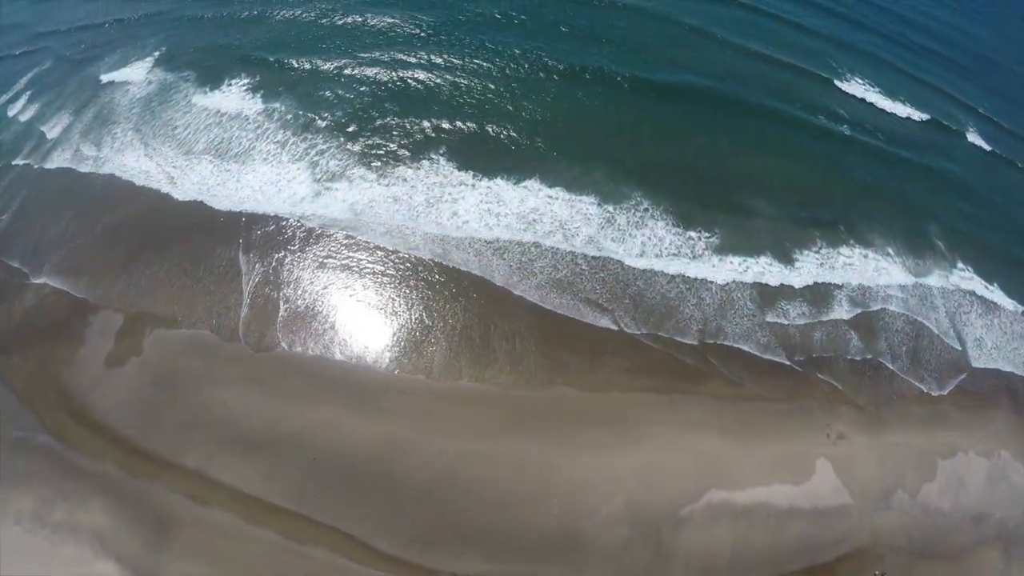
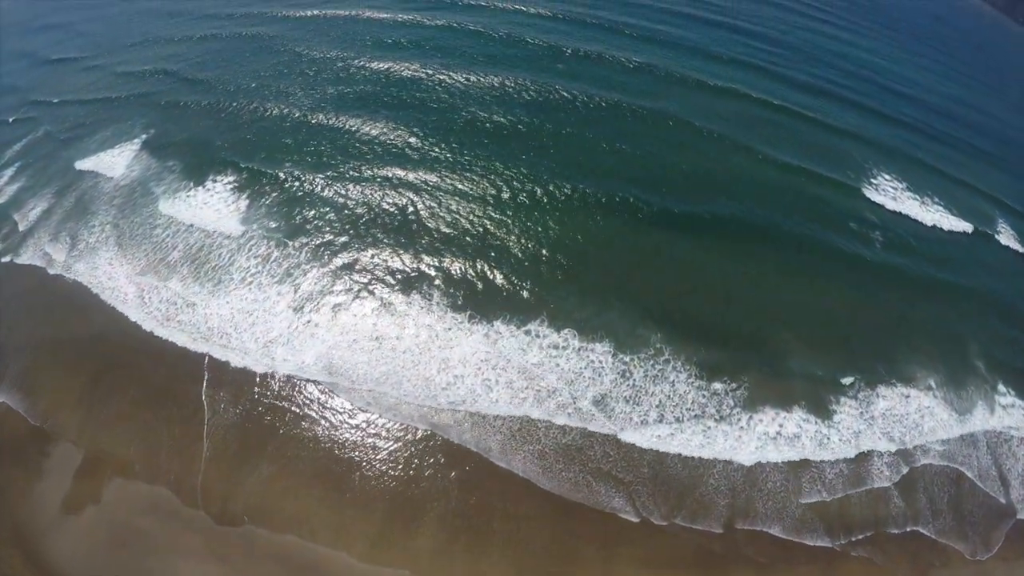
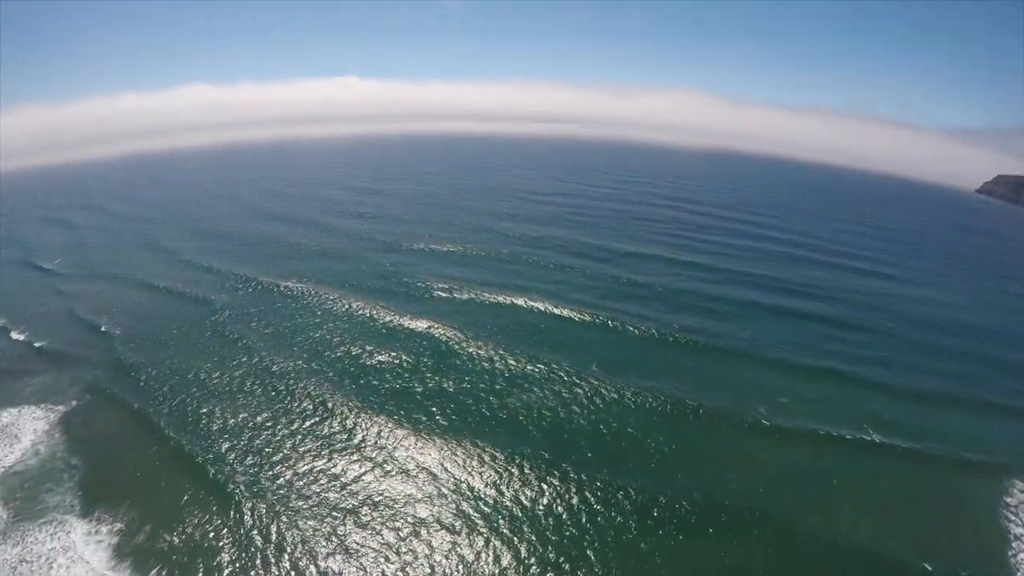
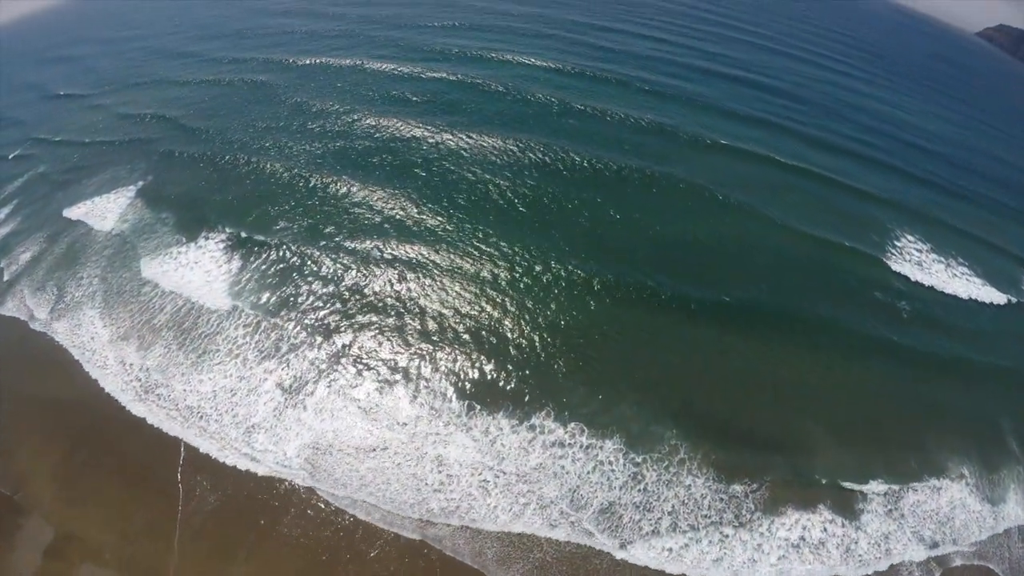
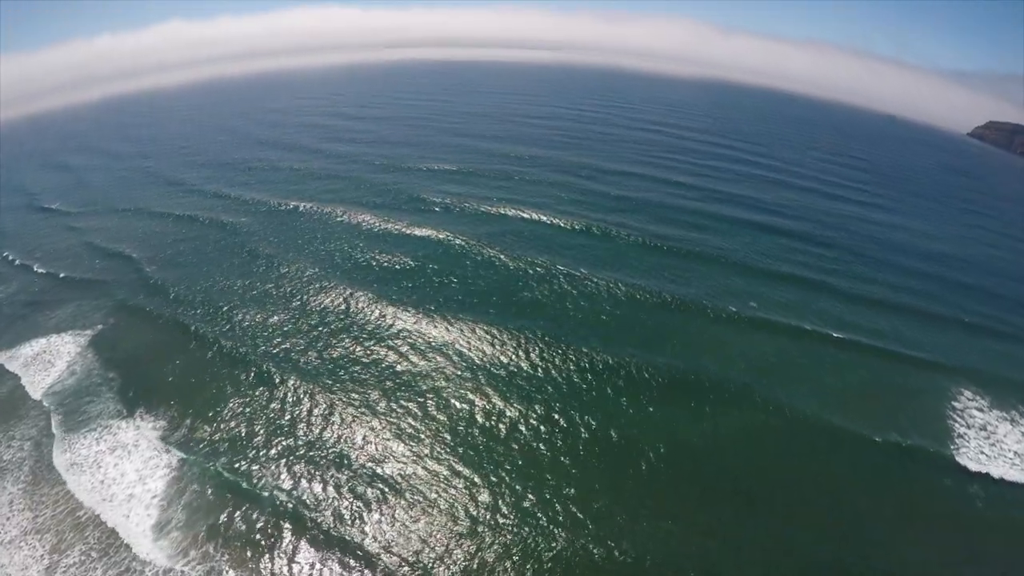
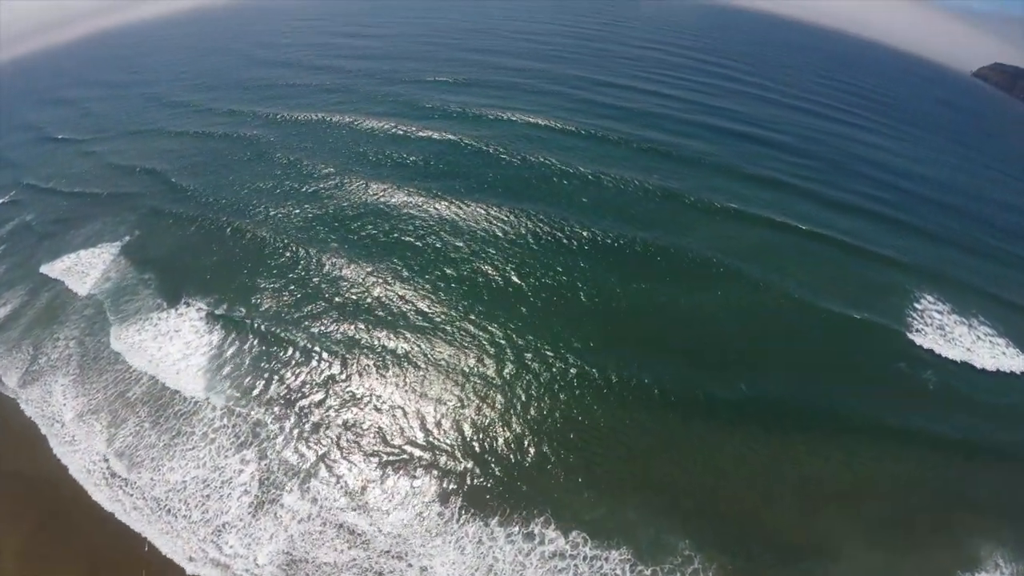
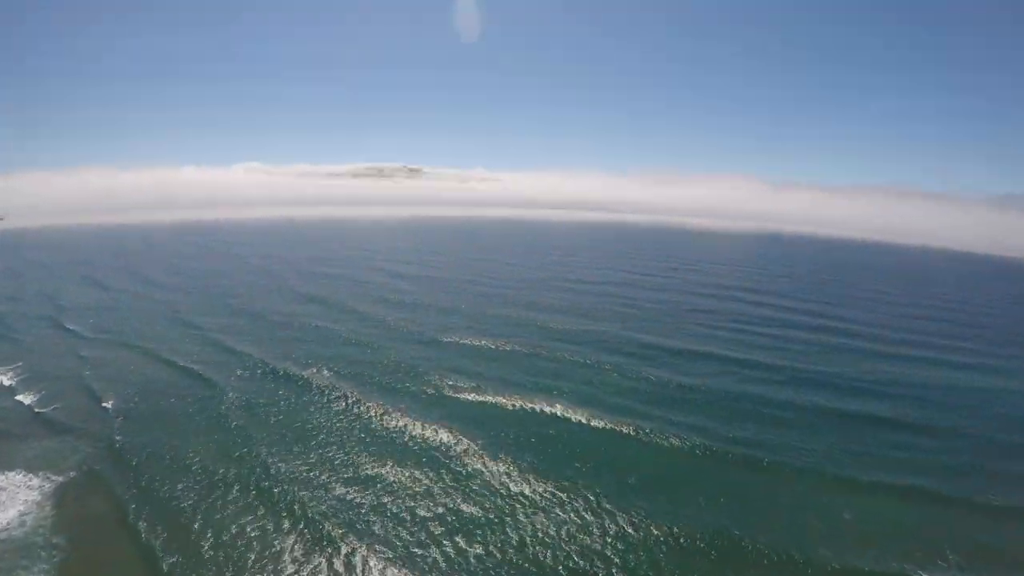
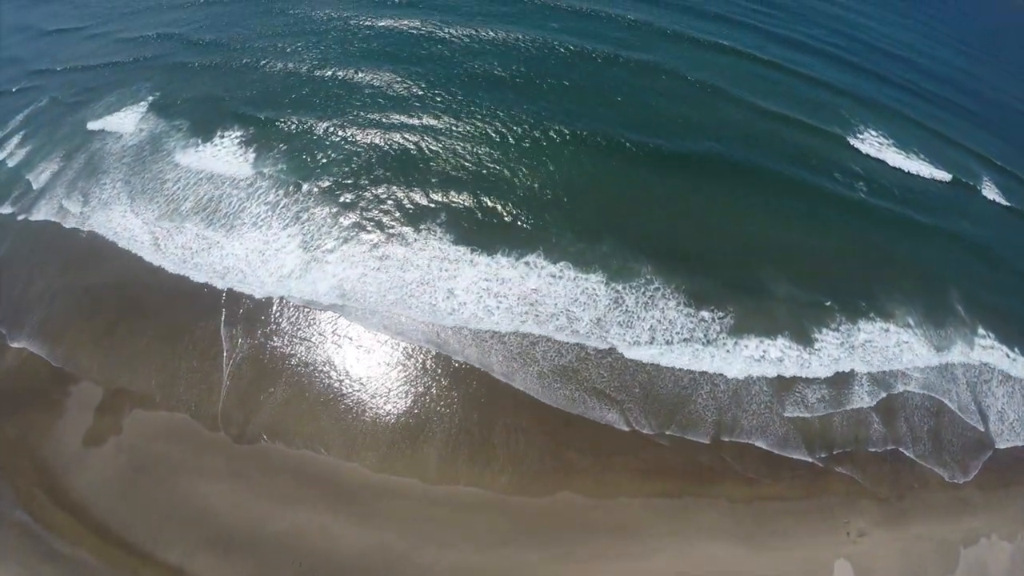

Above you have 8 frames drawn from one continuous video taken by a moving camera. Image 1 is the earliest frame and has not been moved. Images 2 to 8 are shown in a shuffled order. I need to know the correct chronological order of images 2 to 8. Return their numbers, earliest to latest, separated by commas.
8, 2, 4, 6, 5, 3, 7
